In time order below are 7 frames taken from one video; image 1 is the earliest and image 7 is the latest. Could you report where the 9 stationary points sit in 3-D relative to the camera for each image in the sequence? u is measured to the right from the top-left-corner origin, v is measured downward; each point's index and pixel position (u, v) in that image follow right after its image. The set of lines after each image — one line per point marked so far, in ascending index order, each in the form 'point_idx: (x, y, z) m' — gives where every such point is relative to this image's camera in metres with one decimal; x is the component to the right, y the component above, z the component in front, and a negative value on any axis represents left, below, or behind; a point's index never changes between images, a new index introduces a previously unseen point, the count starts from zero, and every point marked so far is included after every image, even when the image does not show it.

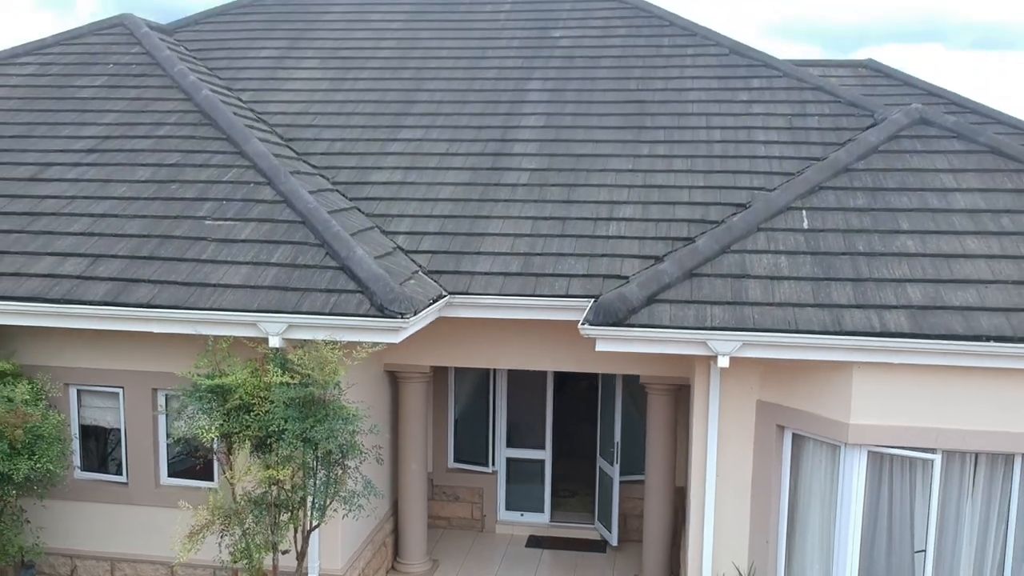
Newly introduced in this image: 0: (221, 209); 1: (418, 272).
0: (-1.7, +0.5, +4.5) m
1: (-0.5, +0.1, +4.4) m
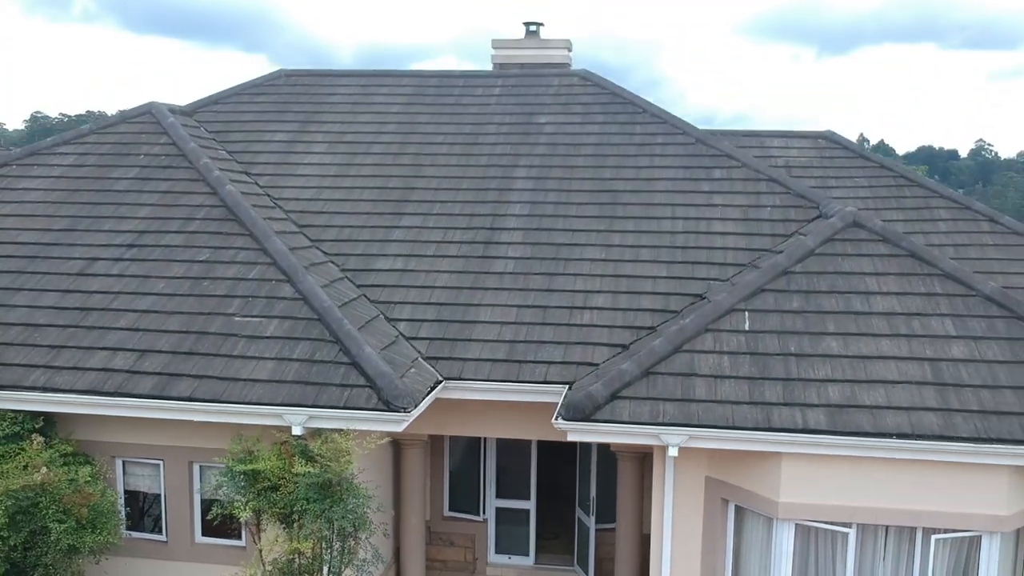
0: (-1.8, -0.1, +5.2) m
1: (-0.6, -0.5, +5.1) m
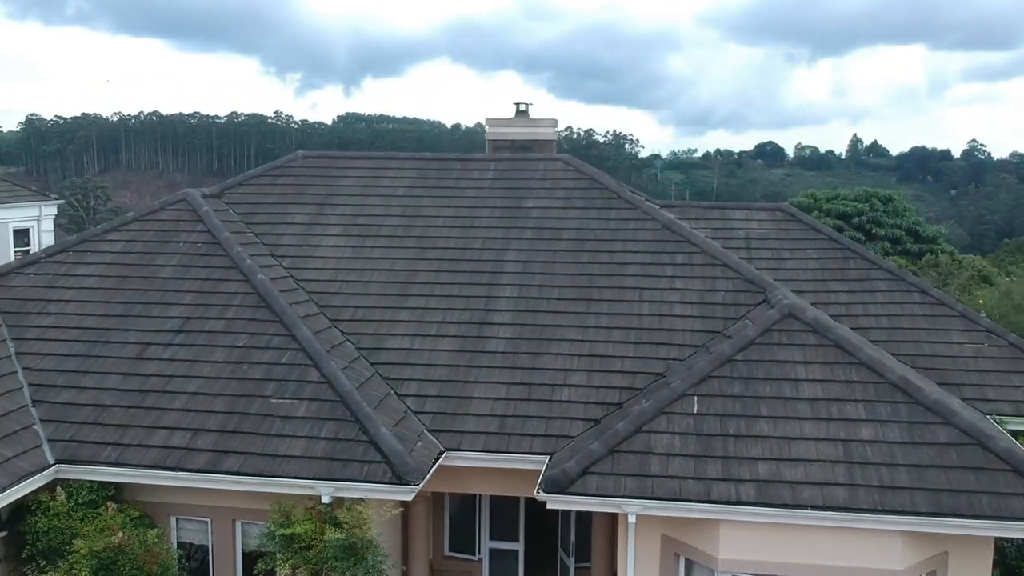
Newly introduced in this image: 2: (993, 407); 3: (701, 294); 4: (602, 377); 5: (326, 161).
0: (-1.8, -0.8, +6.2) m
1: (-0.7, -1.1, +6.1) m
2: (+4.3, -1.1, +7.0) m
3: (+1.7, -0.1, +7.1) m
4: (+0.8, -0.7, +6.4) m
5: (-2.2, +1.5, +9.2) m
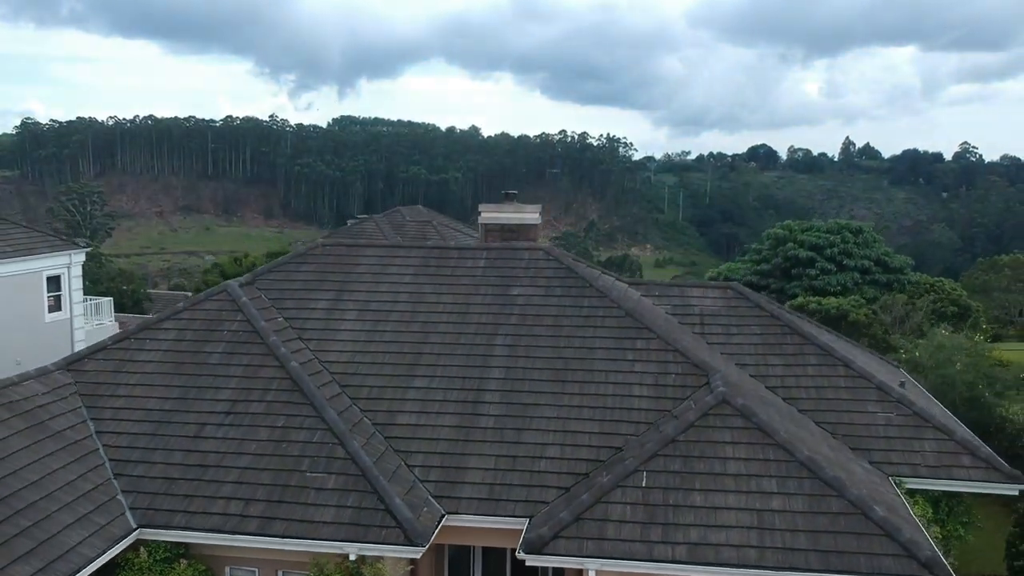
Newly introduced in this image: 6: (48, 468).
0: (-2.0, -1.7, +7.7) m
1: (-0.8, -2.1, +7.6) m
2: (+4.2, -2.0, +8.5) m
3: (+1.6, -1.0, +8.7) m
4: (+0.6, -1.7, +8.0) m
5: (-2.3, +0.5, +10.7) m
6: (-4.4, -1.7, +7.3) m
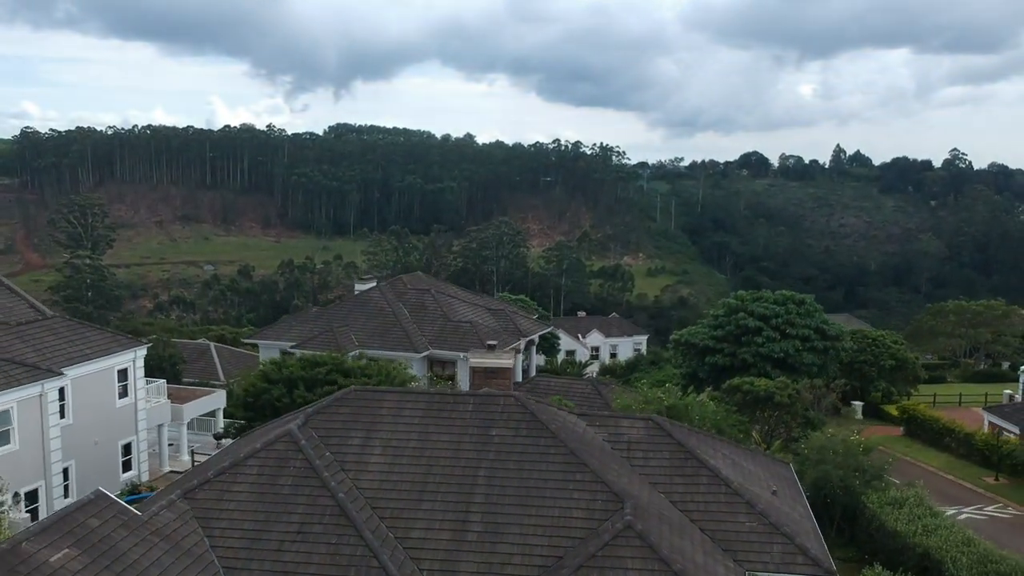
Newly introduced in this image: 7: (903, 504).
0: (-2.3, -4.3, +11.7) m
1: (-1.2, -4.6, +11.6) m
2: (+3.9, -4.5, +12.6) m
3: (+1.2, -3.5, +12.7) m
4: (+0.3, -4.2, +12.0) m
5: (-2.7, -2.0, +14.7) m
6: (-4.7, -4.2, +11.3) m
7: (+8.1, -4.5, +16.1) m
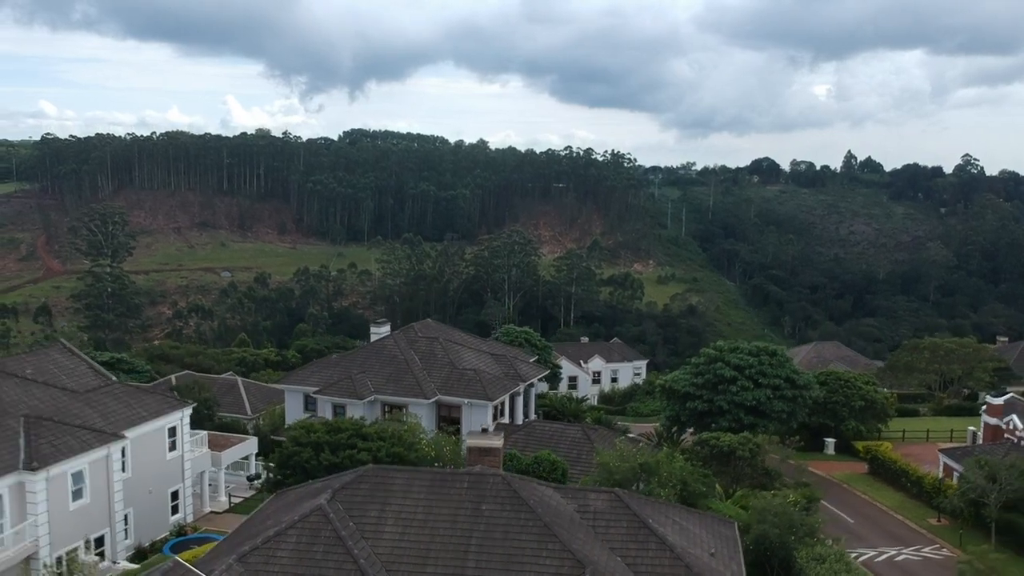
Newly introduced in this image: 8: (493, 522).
0: (-2.7, -6.5, +15.1) m
1: (-1.5, -6.9, +15.0) m
2: (+3.5, -6.8, +15.9) m
3: (+0.9, -5.8, +16.1) m
4: (-0.1, -6.5, +15.4) m
5: (-3.0, -4.3, +18.1) m
6: (-5.1, -6.5, +14.8) m
7: (+7.8, -6.8, +19.3) m
8: (-0.4, -5.1, +17.0) m
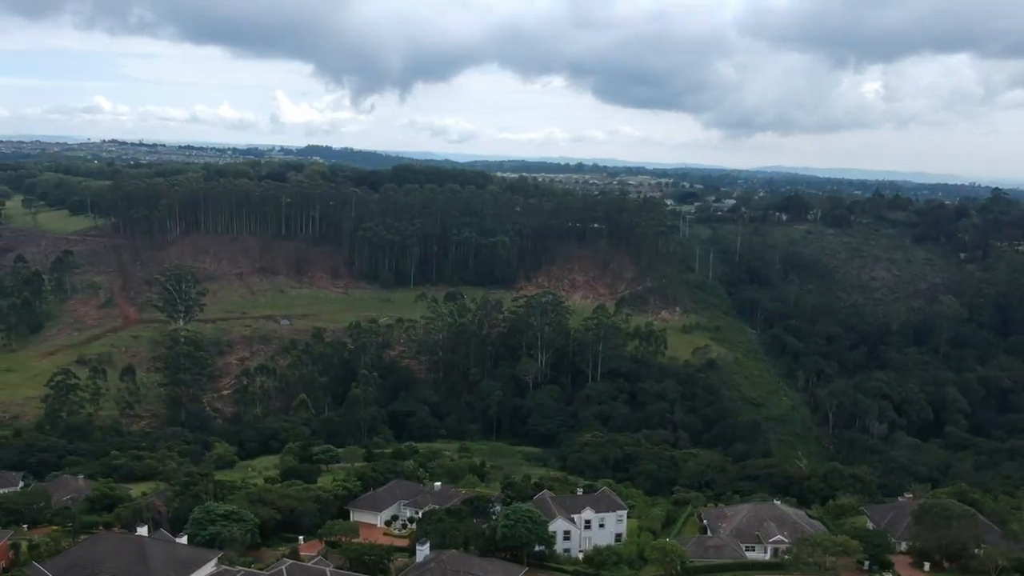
0: (-4.3, -24.7, +35.0) m
1: (-3.1, -25.0, +34.8) m
2: (+2.0, -24.9, +35.4) m
3: (-0.6, -23.9, +35.7) m
4: (-1.7, -24.6, +35.1) m
5: (-4.4, -22.4, +38.0) m
6: (-6.7, -24.7, +34.8) m
7: (+6.4, -24.9, +38.6) m
8: (-1.9, -23.2, +36.7) m
